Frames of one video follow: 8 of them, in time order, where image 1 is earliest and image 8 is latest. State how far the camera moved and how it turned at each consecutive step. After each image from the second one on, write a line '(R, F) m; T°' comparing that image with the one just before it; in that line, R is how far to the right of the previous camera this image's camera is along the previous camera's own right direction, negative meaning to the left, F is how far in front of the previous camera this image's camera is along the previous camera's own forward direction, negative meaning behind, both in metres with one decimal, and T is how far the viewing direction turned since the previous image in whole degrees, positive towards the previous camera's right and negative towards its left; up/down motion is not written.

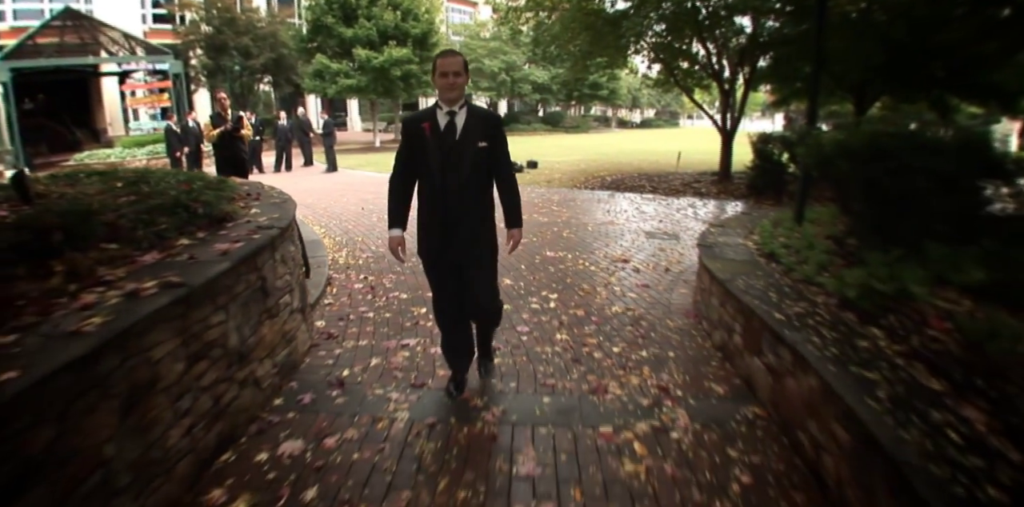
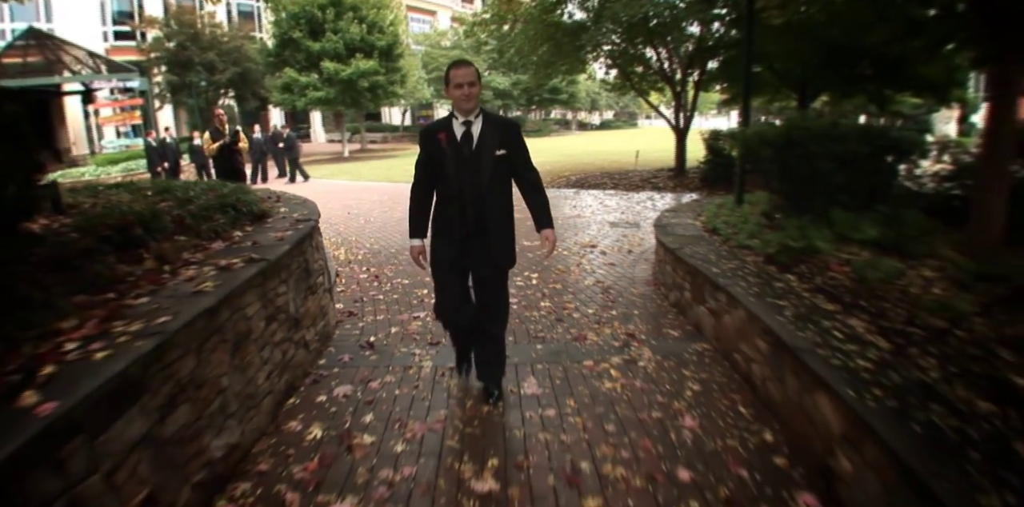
(-0.2, -0.6) m; +4°
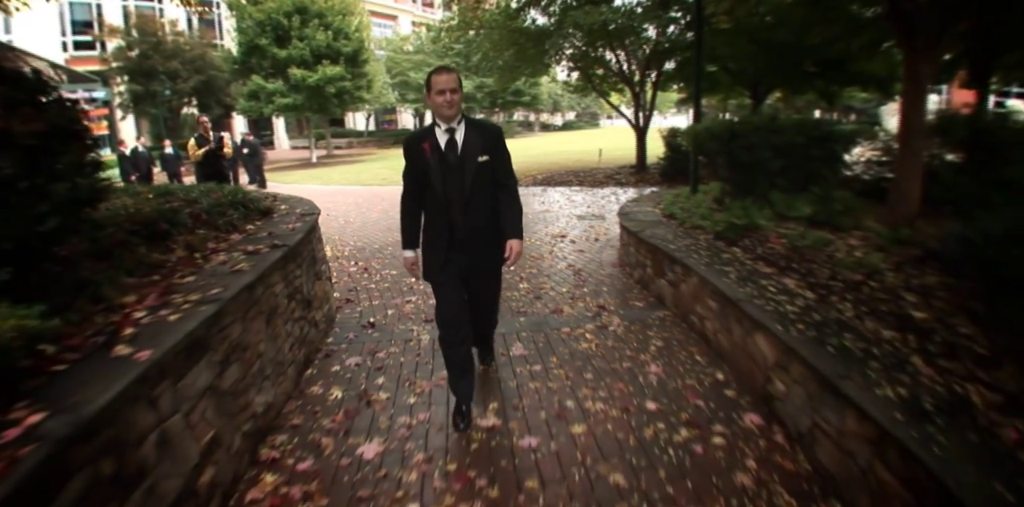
(-0.1, -0.4) m; +4°
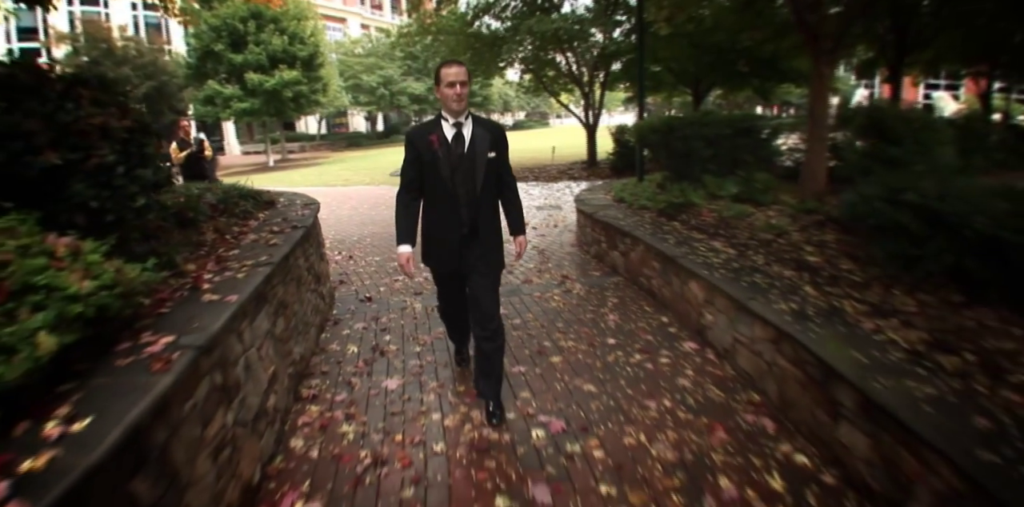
(-0.2, -0.6) m; +5°
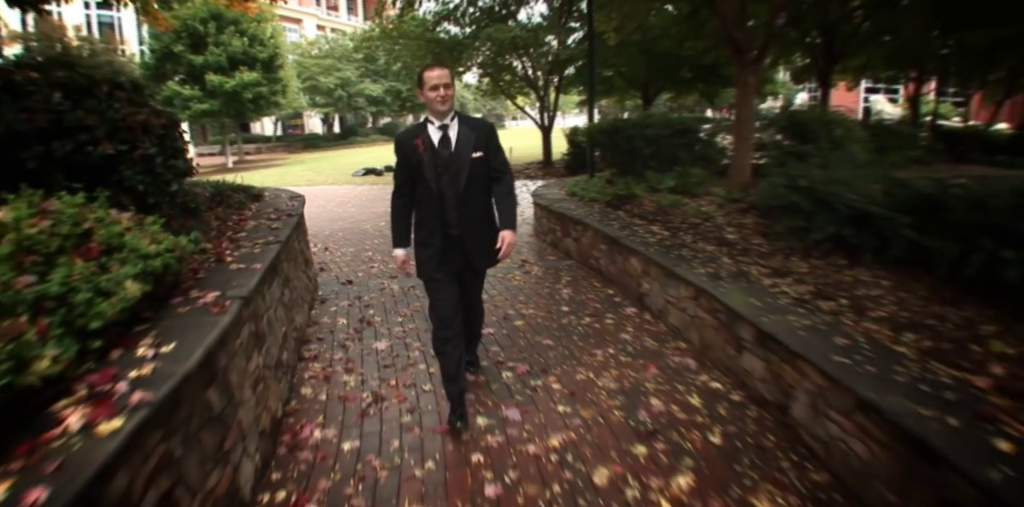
(-0.1, -0.5) m; +5°
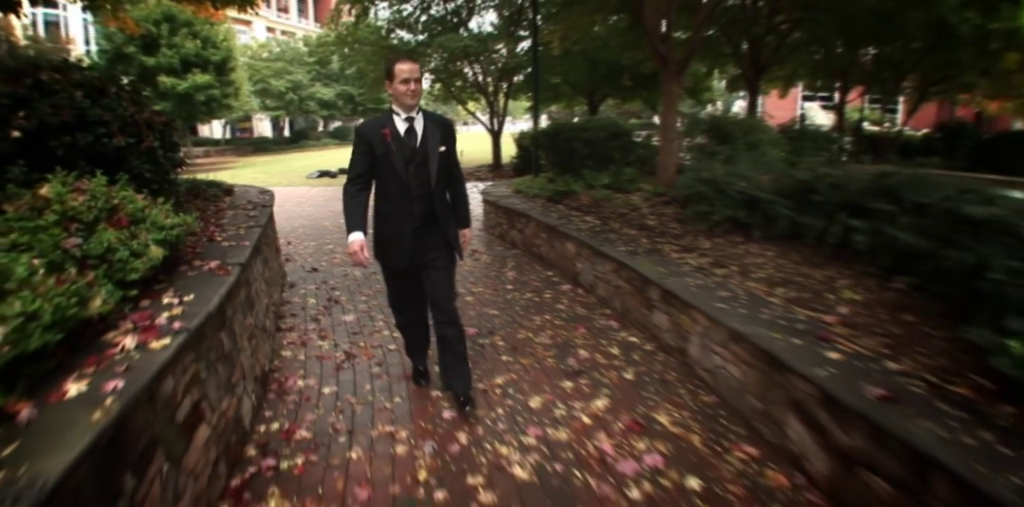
(0.0, -0.6) m; +5°
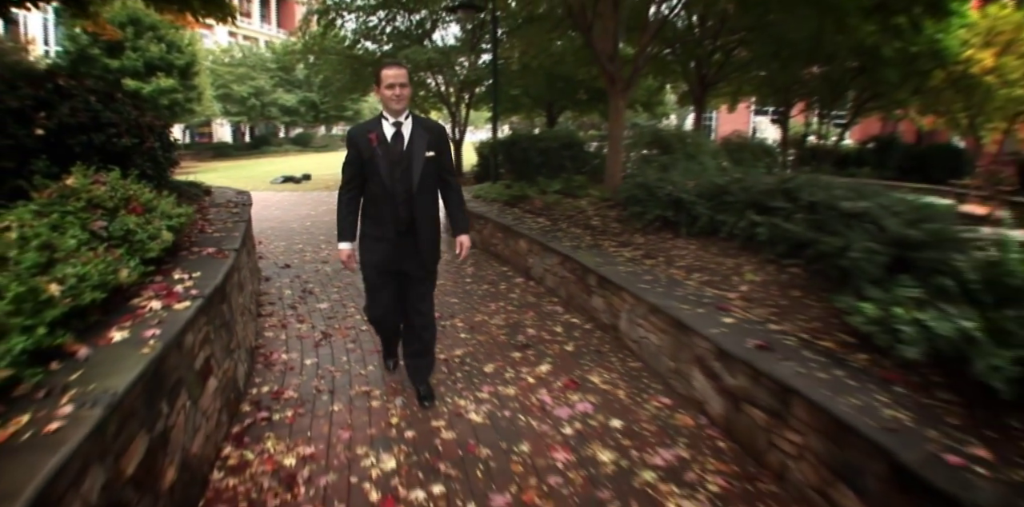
(0.0, -0.6) m; +4°
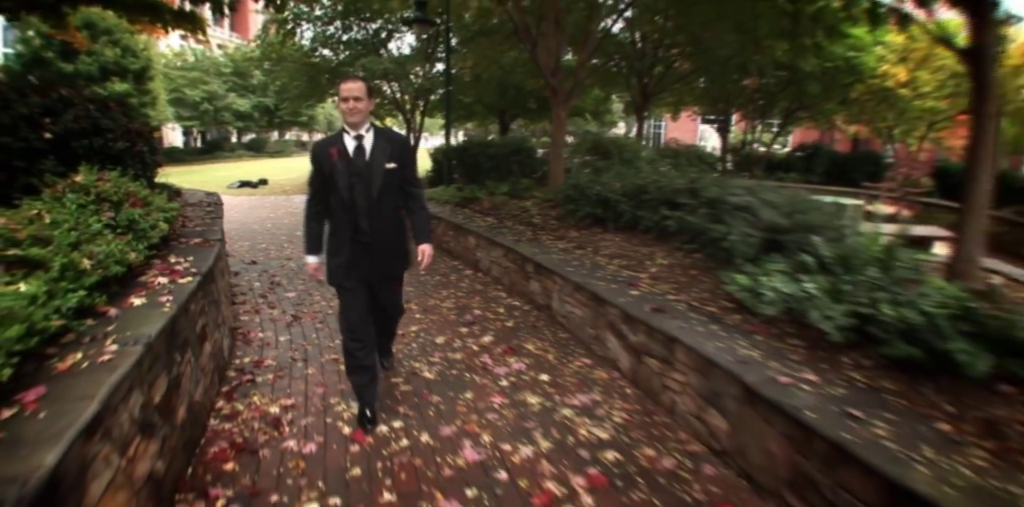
(+0.1, -0.7) m; +5°
